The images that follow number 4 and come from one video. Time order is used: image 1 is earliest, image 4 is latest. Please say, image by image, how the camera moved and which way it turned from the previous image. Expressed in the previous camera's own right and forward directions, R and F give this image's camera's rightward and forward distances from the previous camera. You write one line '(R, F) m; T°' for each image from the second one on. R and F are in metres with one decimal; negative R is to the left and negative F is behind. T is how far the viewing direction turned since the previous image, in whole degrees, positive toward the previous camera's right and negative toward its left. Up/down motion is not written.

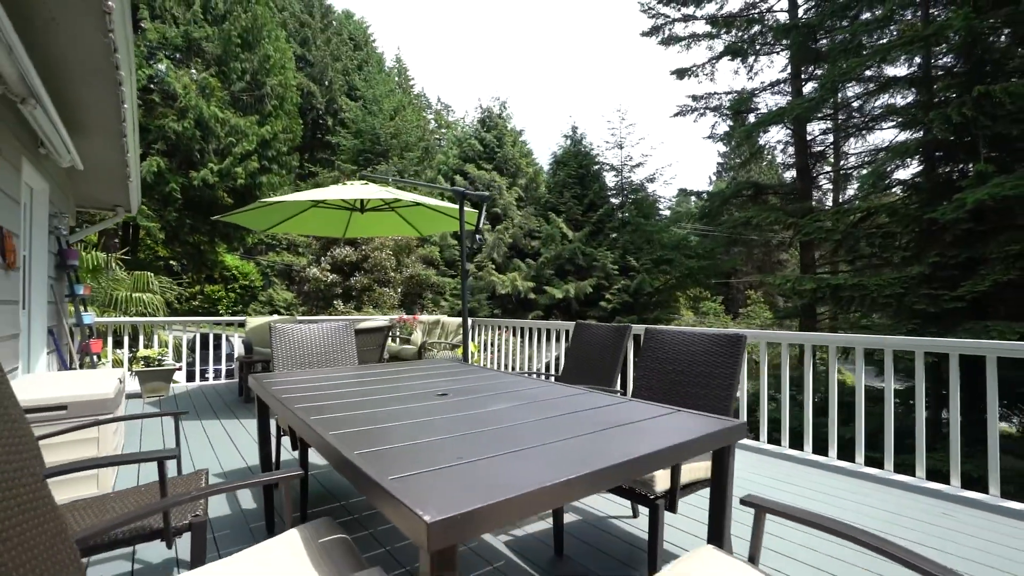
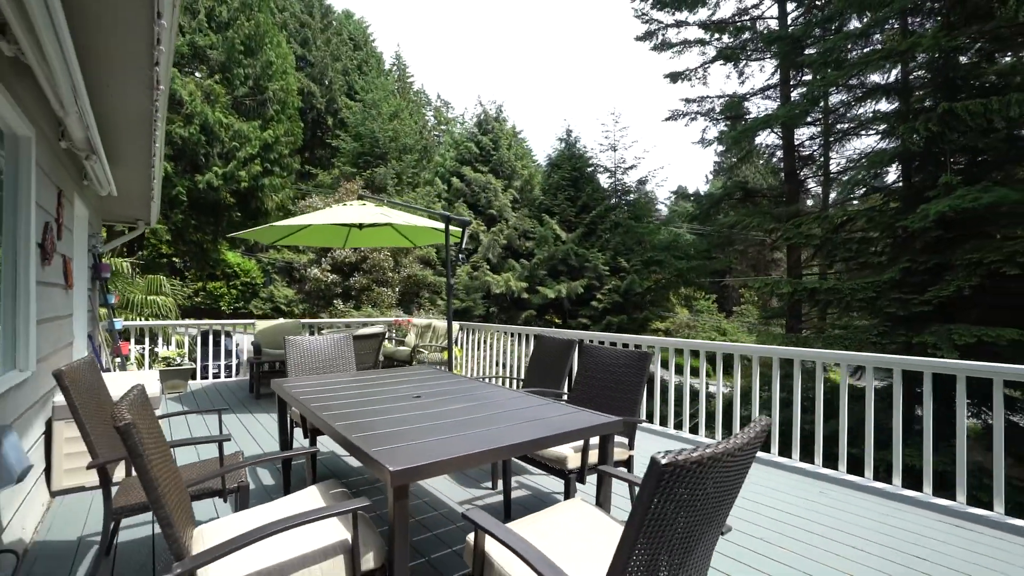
(+0.2, -0.6) m; 0°
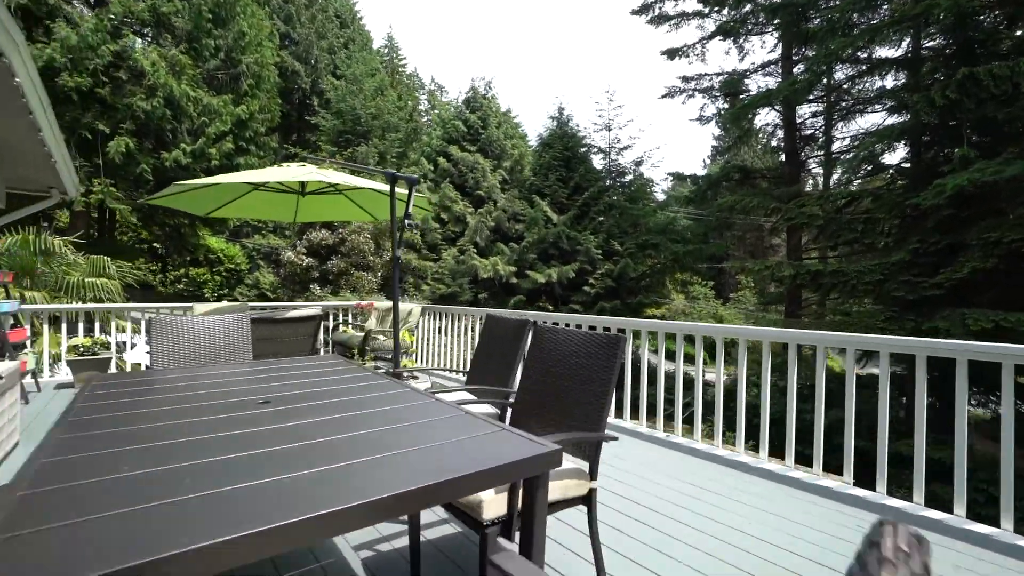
(+0.3, +0.8) m; 0°
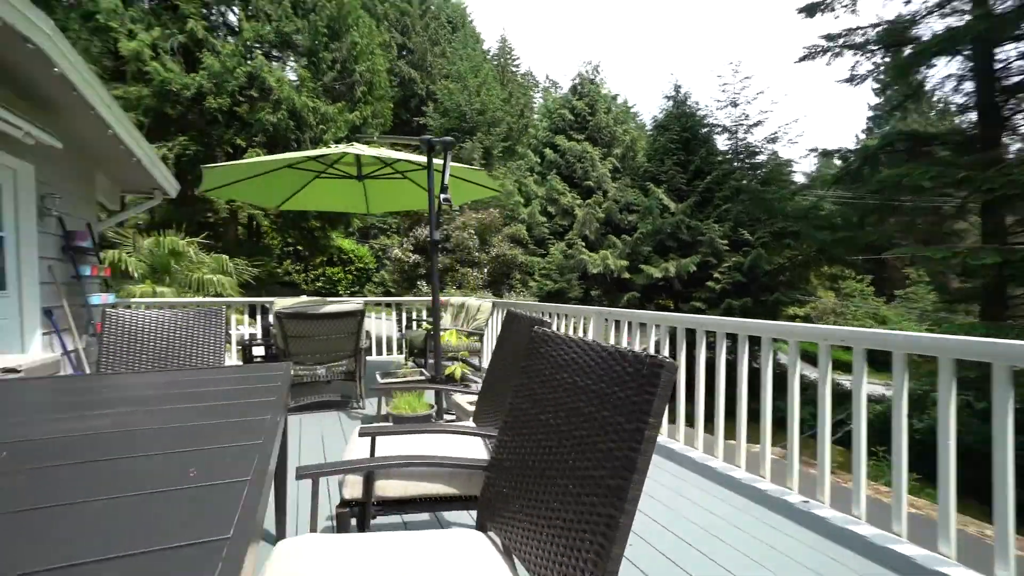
(+0.3, +0.9) m; -13°
